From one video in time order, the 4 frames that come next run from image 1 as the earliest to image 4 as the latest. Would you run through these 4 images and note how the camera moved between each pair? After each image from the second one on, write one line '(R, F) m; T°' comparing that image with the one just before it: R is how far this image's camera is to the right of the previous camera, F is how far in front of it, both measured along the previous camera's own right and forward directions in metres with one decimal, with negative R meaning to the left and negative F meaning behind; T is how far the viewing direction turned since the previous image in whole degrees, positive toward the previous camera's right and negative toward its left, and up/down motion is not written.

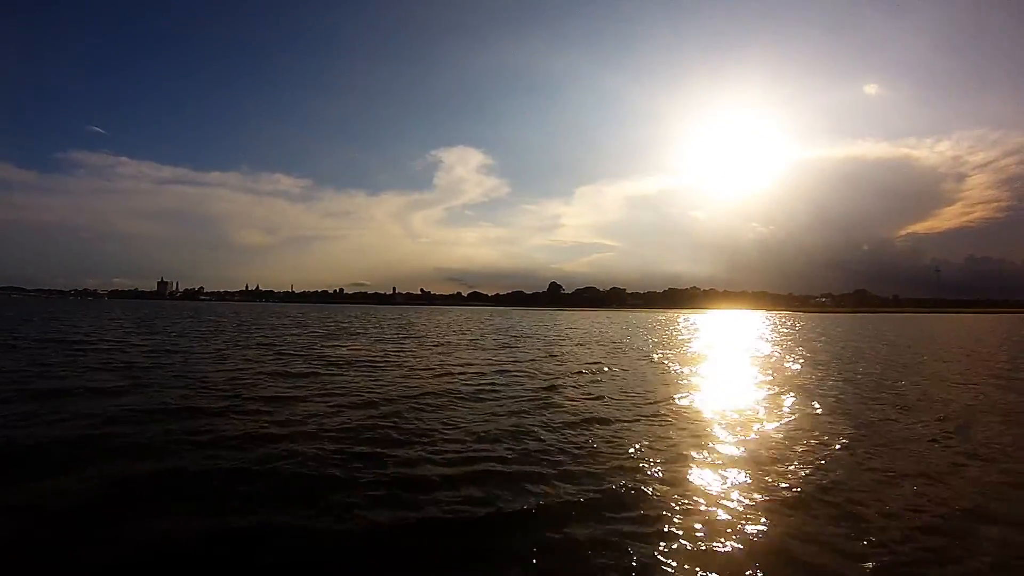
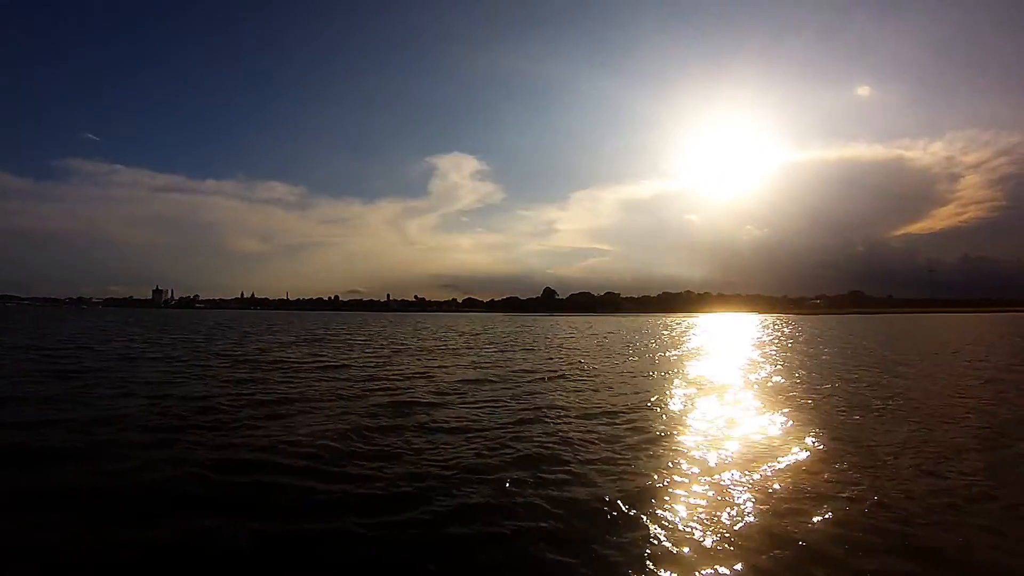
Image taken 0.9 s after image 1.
(+0.9, +0.5) m; 0°
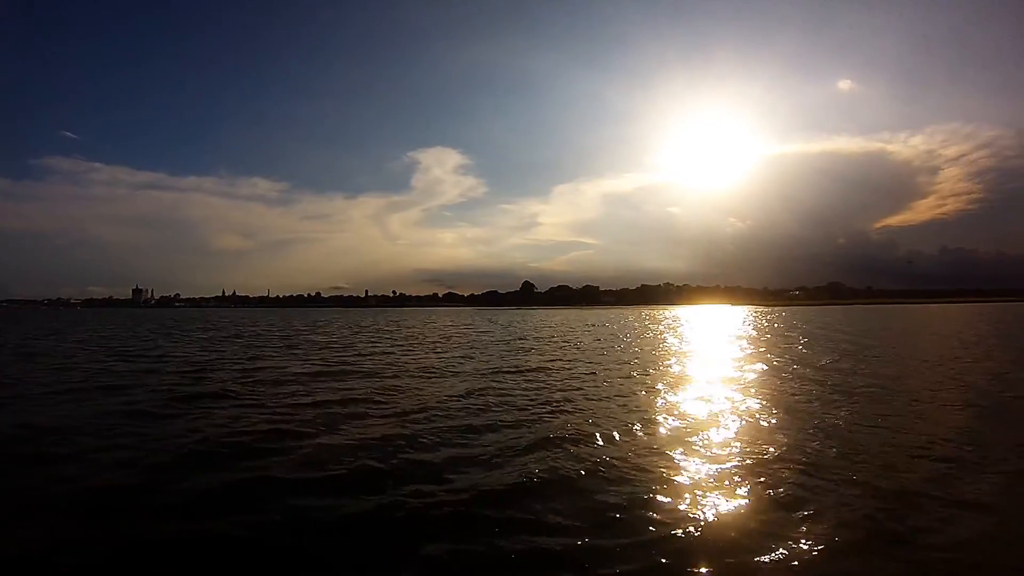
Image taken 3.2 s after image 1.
(+1.1, +1.5) m; +1°
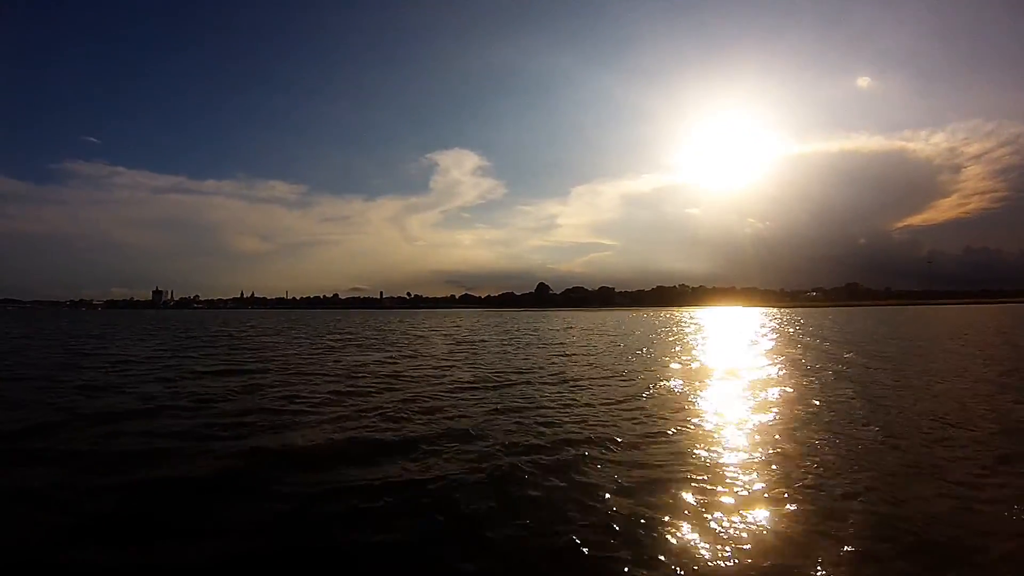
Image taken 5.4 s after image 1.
(-1.6, -1.0) m; -1°
